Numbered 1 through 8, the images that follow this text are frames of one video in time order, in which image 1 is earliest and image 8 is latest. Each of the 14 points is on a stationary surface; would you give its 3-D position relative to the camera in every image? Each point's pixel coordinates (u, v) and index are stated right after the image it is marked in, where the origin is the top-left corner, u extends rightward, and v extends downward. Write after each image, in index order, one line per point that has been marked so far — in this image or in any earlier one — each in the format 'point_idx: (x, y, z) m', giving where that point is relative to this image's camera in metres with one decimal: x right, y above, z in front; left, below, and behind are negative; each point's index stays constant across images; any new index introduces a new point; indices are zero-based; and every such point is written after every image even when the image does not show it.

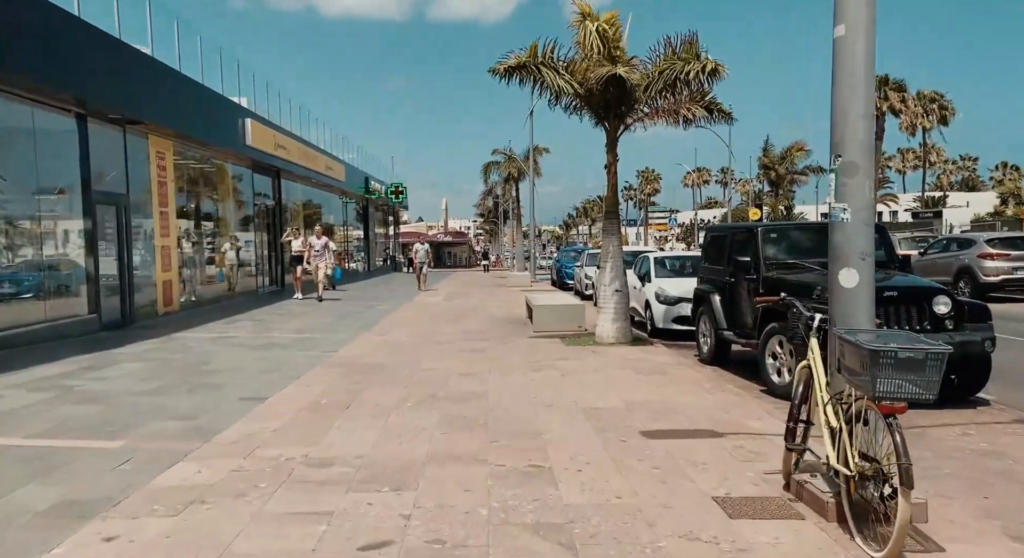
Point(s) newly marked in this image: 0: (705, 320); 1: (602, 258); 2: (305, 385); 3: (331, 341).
0: (+2.8, -0.6, +10.2) m
1: (+1.5, +0.3, +11.4) m
2: (-2.4, -1.2, +8.1) m
3: (-3.1, -1.1, +12.0) m
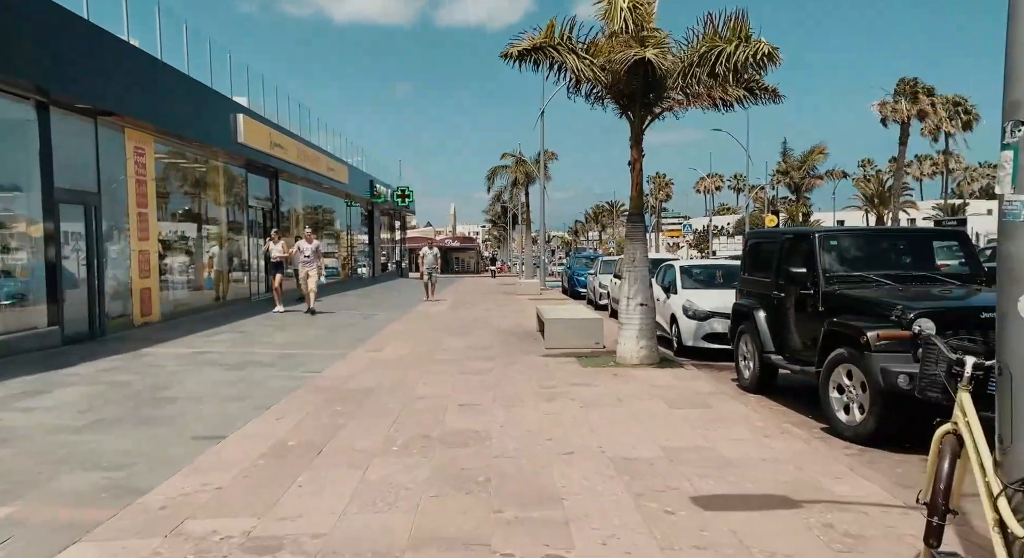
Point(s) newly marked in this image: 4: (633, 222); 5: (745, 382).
0: (+3.0, -0.8, +8.8) m
1: (+1.6, +0.2, +10.1) m
2: (-2.3, -1.3, +6.8) m
3: (-2.9, -1.2, +10.7) m
4: (+1.8, +0.8, +10.1) m
5: (+2.9, -1.3, +8.7) m
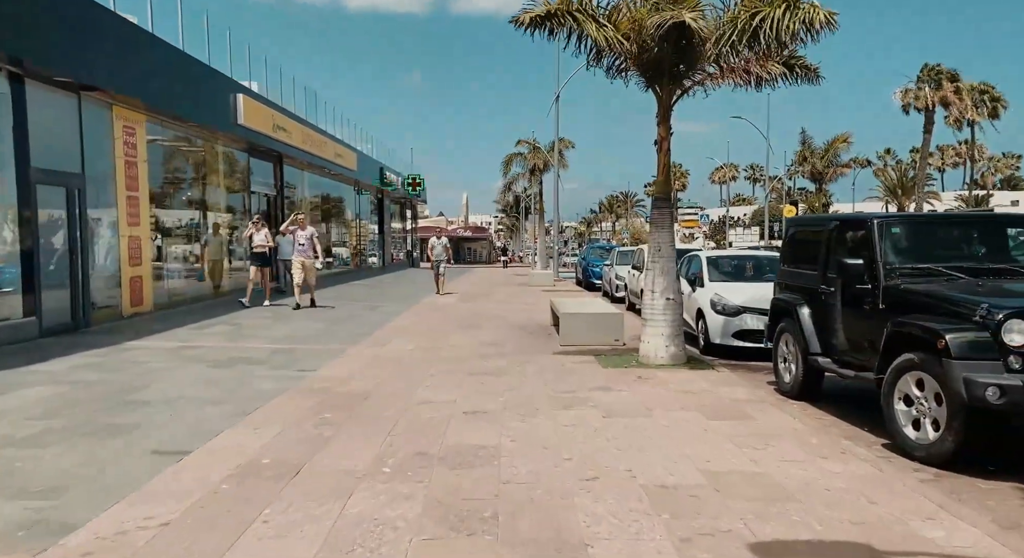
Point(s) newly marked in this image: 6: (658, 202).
0: (+3.1, -0.7, +7.9) m
1: (+1.8, +0.3, +9.1) m
2: (-2.2, -1.3, +5.9) m
3: (-2.8, -1.1, +9.9) m
4: (+2.0, +0.9, +9.1) m
5: (+3.0, -1.2, +7.8) m
6: (+1.9, +1.0, +9.2) m
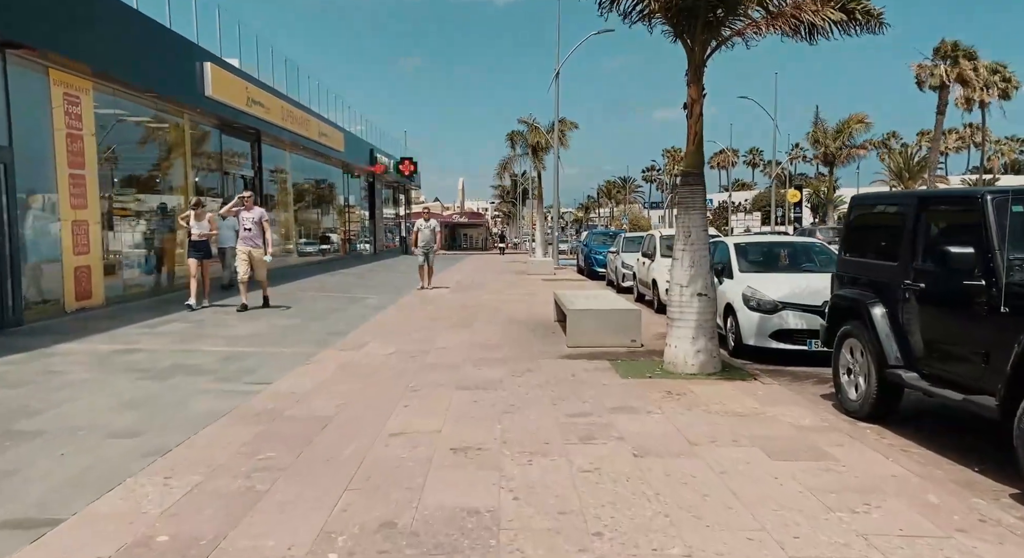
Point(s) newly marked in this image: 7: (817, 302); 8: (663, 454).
0: (+3.1, -0.6, +6.3) m
1: (+1.8, +0.4, +7.6) m
2: (-2.2, -1.2, +4.4) m
3: (-2.8, -1.0, +8.3) m
4: (+2.0, +1.0, +7.6) m
5: (+3.0, -1.1, +6.2) m
6: (+1.9, +1.1, +7.6) m
7: (+3.8, -0.3, +8.6) m
8: (+1.0, -1.2, +4.8) m
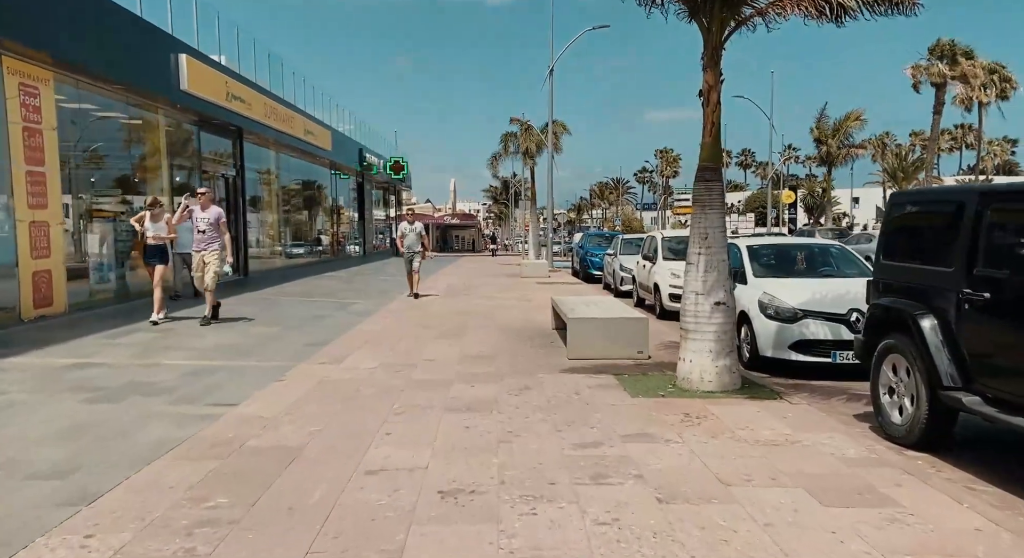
0: (+3.1, -0.7, +5.6) m
1: (+1.8, +0.3, +6.8) m
2: (-2.2, -1.3, +3.6) m
3: (-2.8, -1.0, +7.5) m
4: (+1.9, +1.0, +6.8) m
5: (+3.0, -1.2, +5.5) m
6: (+1.9, +1.0, +6.9) m
7: (+3.7, -0.3, +7.9) m
8: (+1.0, -1.3, +4.0) m
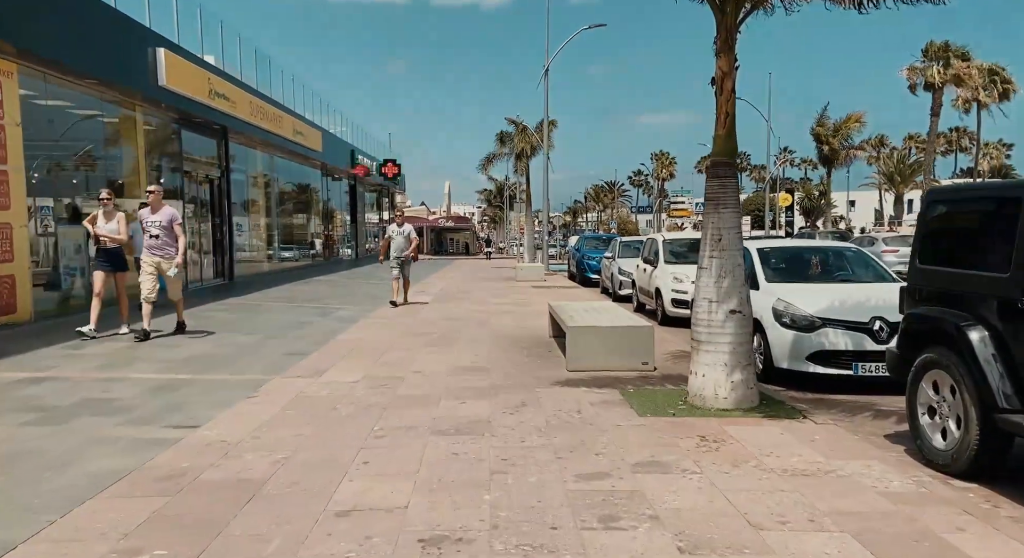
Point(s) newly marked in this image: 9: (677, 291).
0: (+3.0, -0.7, +5.0) m
1: (+1.7, +0.2, +6.2) m
2: (-2.2, -1.3, +2.9) m
3: (-2.8, -1.1, +6.8) m
4: (+1.9, +0.9, +6.2) m
5: (+3.0, -1.2, +4.9) m
6: (+1.8, +1.0, +6.2) m
7: (+3.7, -0.4, +7.3) m
8: (+1.0, -1.3, +3.4) m
9: (+3.0, -0.2, +12.5) m
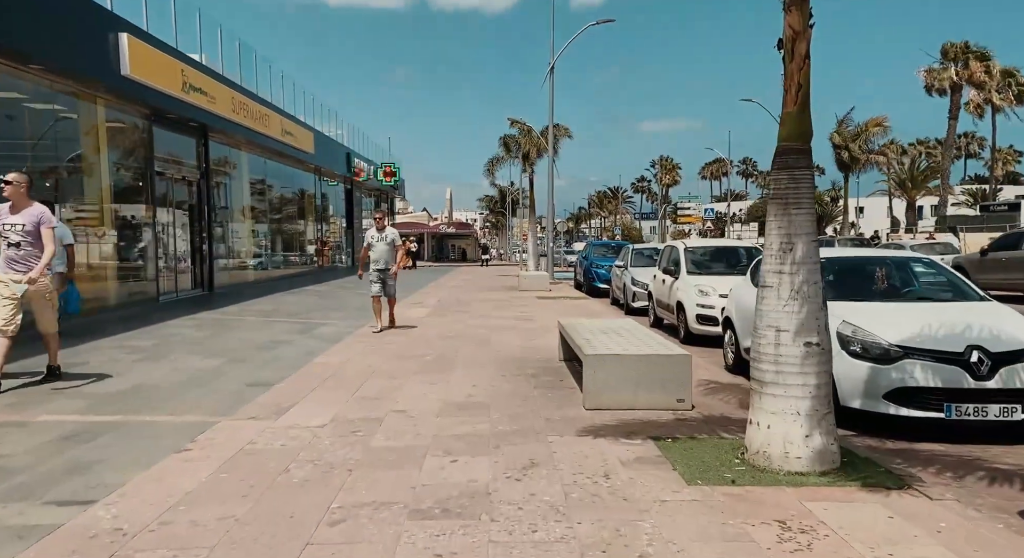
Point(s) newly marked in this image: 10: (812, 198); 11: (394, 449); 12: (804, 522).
0: (+3.1, -0.9, +3.5) m
1: (+1.8, +0.1, +4.7) m
2: (-2.2, -1.4, +1.4) m
3: (-2.8, -1.2, +5.4) m
4: (+1.9, +0.8, +4.7) m
5: (+3.0, -1.4, +3.4) m
6: (+1.9, +0.8, +4.8) m
7: (+3.7, -0.6, +5.8) m
8: (+1.0, -1.4, +1.9) m
9: (+3.0, -0.4, +11.0) m
10: (+2.0, +0.6, +4.7) m
11: (-0.9, -1.3, +5.2) m
12: (+1.6, -1.3, +3.8) m
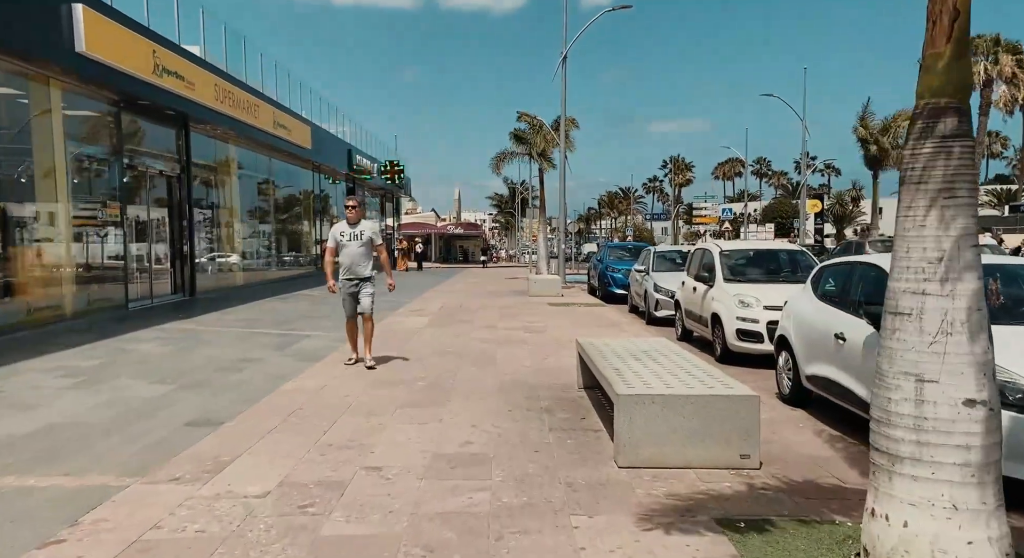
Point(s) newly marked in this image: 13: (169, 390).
0: (+3.1, -1.0, +1.9) m
1: (+1.8, 0.0, +3.2) m
2: (-2.2, -1.5, -0.1) m
3: (-2.8, -1.3, +3.9) m
4: (+2.0, +0.7, +3.1) m
5: (+3.0, -1.5, +1.8) m
6: (+1.9, +0.7, +3.2) m
7: (+3.8, -0.7, +4.2) m
8: (+1.0, -1.5, +0.3) m
9: (+3.2, -0.5, +9.4) m
10: (+2.1, +0.5, +3.1) m
11: (-0.8, -1.4, +3.7) m
12: (+1.6, -1.4, +2.3) m
13: (-3.5, -1.1, +7.2) m
